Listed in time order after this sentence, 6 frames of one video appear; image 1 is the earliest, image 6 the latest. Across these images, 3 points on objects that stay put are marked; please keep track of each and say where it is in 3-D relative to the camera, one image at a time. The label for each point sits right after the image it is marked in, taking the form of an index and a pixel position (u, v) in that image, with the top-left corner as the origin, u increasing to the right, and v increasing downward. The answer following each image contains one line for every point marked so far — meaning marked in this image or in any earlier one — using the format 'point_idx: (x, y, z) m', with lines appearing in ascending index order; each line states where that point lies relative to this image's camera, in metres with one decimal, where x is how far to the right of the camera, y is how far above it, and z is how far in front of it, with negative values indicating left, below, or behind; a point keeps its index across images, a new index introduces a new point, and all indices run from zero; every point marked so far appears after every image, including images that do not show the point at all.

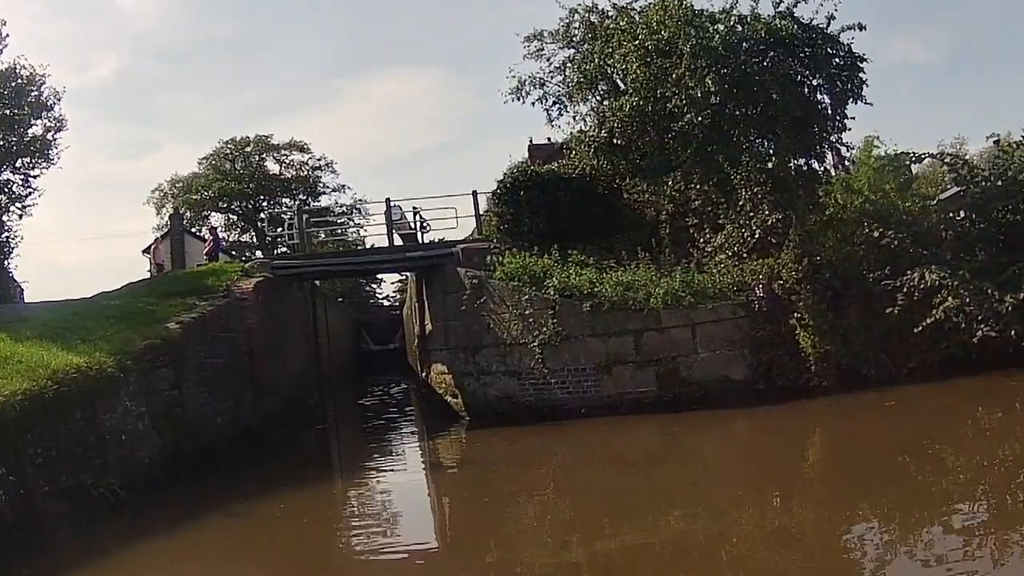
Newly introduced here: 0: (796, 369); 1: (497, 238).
0: (+5.0, -1.4, +17.1) m
1: (-0.3, +1.1, +19.9) m
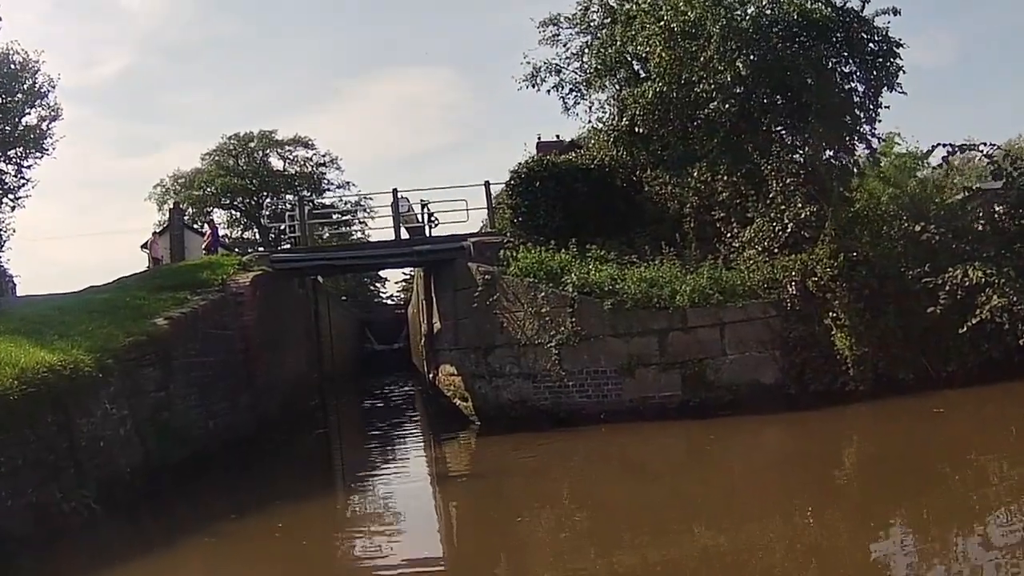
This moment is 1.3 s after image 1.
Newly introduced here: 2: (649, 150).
0: (+5.3, -1.4, +16.0) m
1: (0.0, +1.1, +18.8) m
2: (+2.8, +2.8, +19.5) m
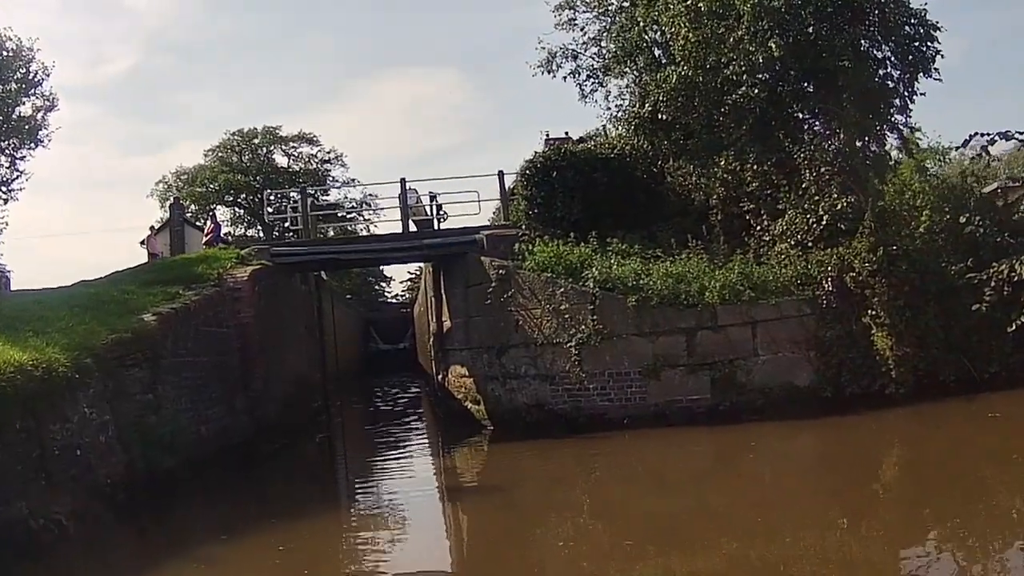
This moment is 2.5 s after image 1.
0: (+5.5, -1.3, +15.0) m
1: (+0.3, +1.2, +17.7) m
2: (+3.1, +2.9, +18.5) m
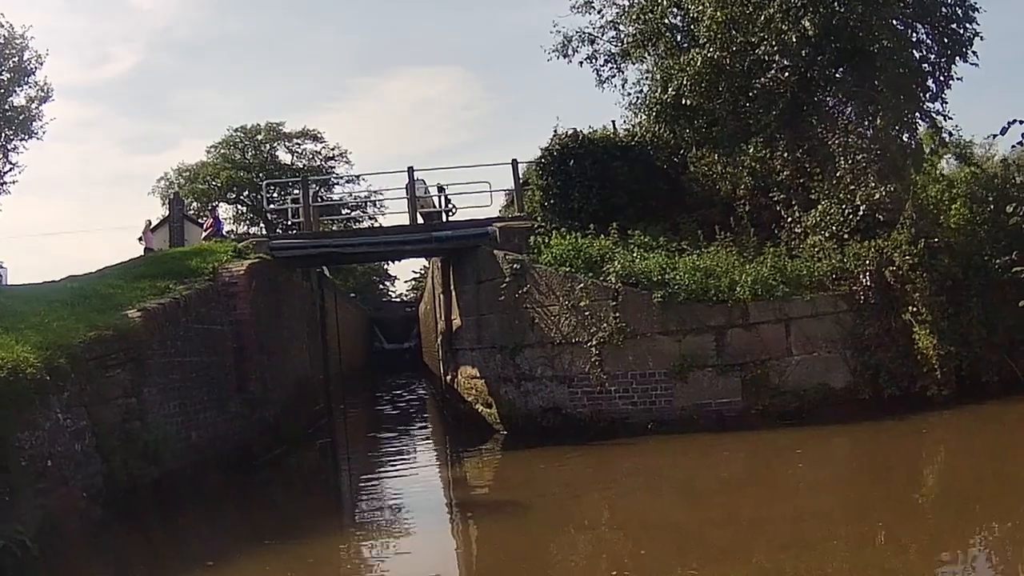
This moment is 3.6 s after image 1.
0: (+5.7, -1.3, +13.9) m
1: (+0.5, +1.2, +16.8) m
2: (+3.3, +2.9, +17.5) m
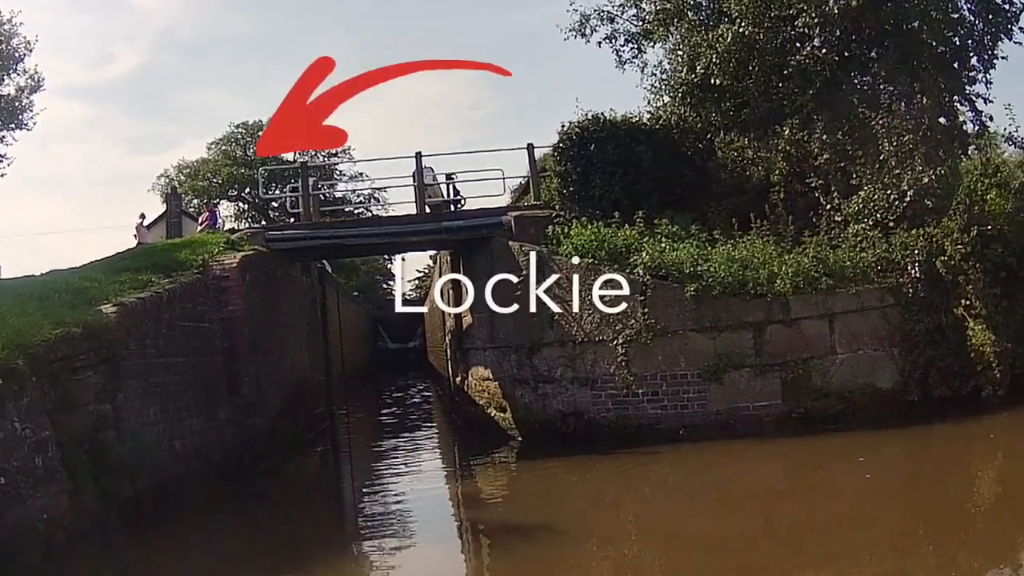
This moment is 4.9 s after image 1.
0: (+6.0, -1.2, +12.8) m
1: (+0.8, +1.3, +15.6) m
2: (+3.5, +3.0, +16.3) m
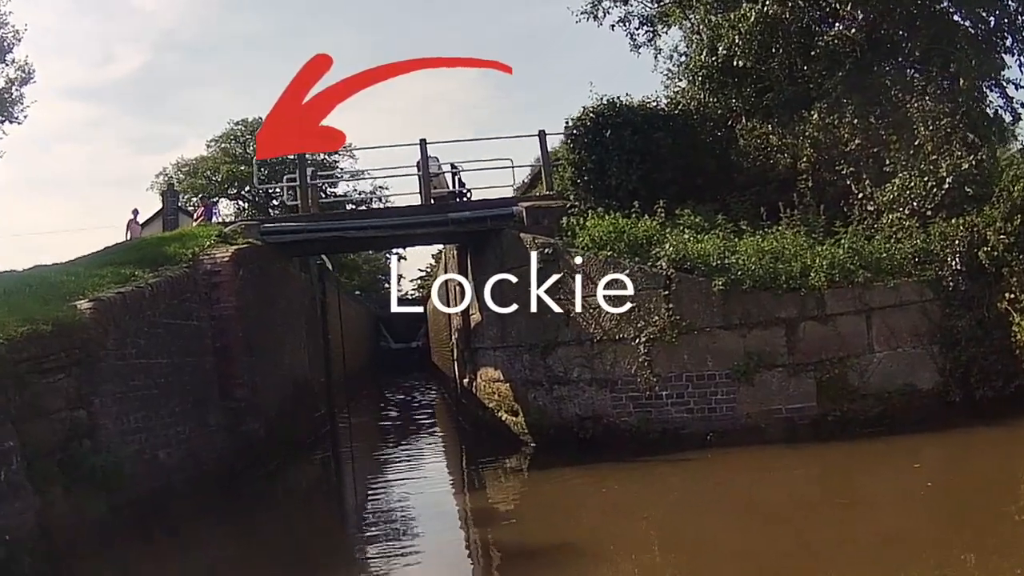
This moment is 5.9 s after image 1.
0: (+6.1, -1.1, +11.9) m
1: (+0.9, +1.4, +14.7) m
2: (+3.7, +3.1, +15.5) m
